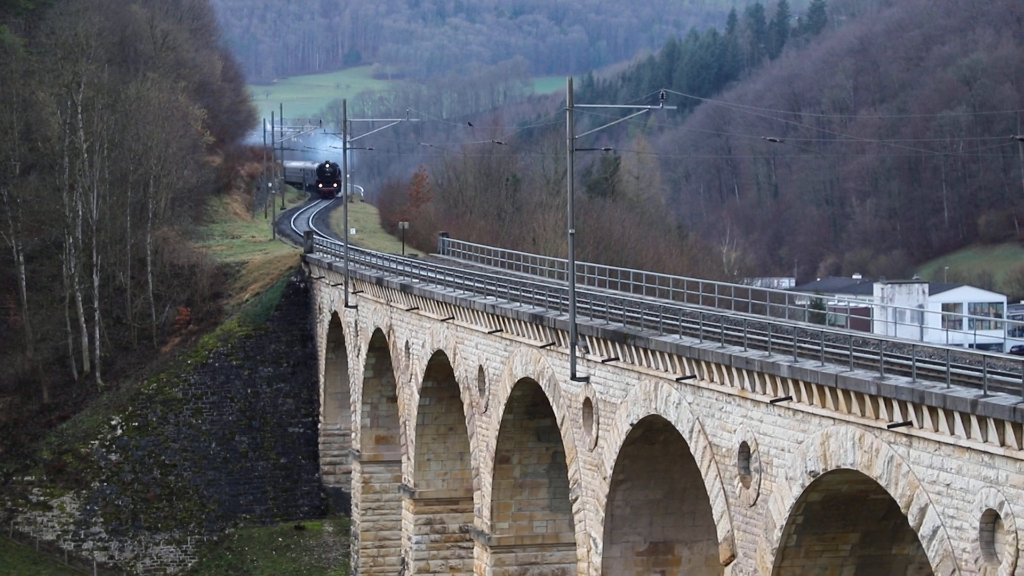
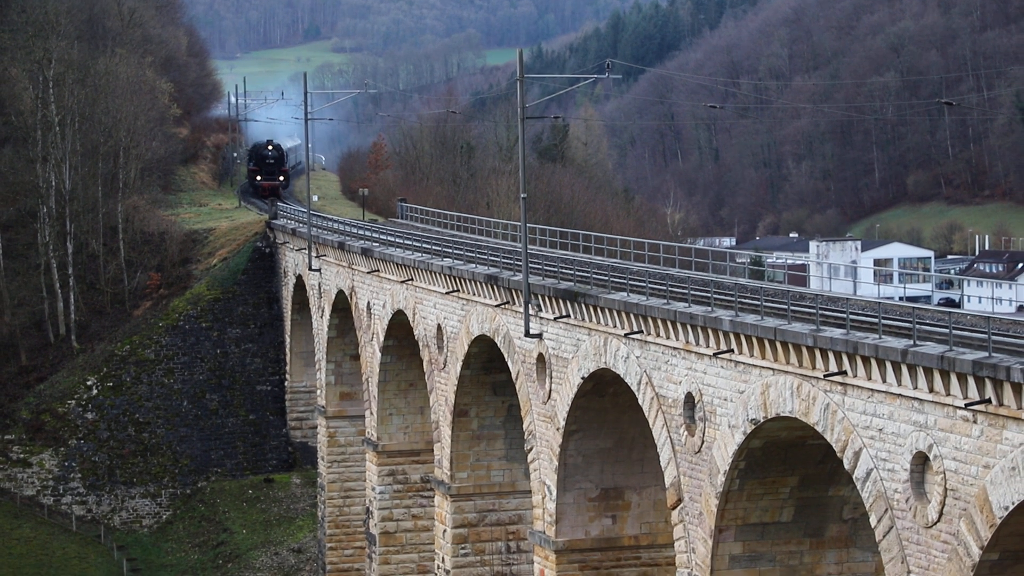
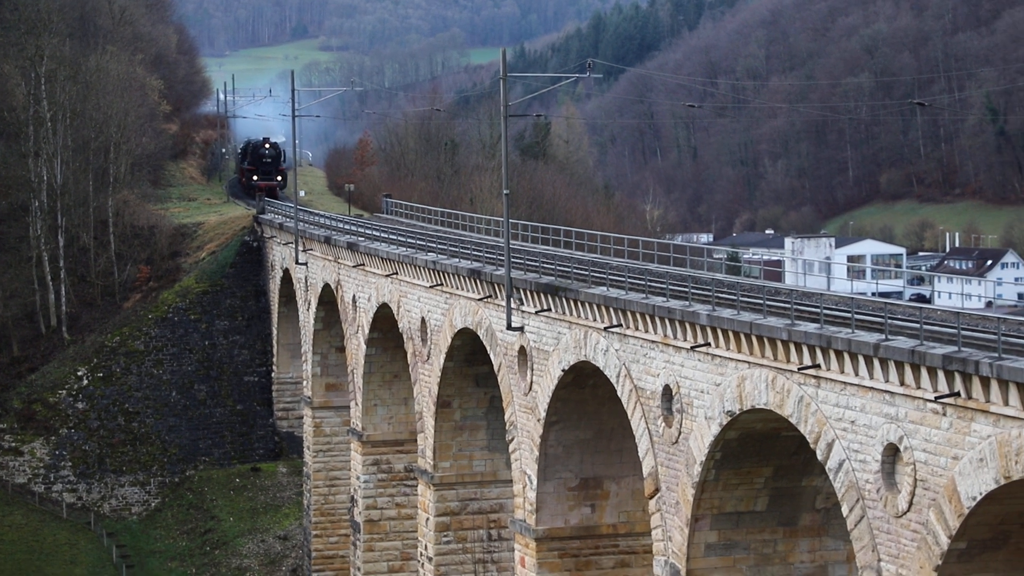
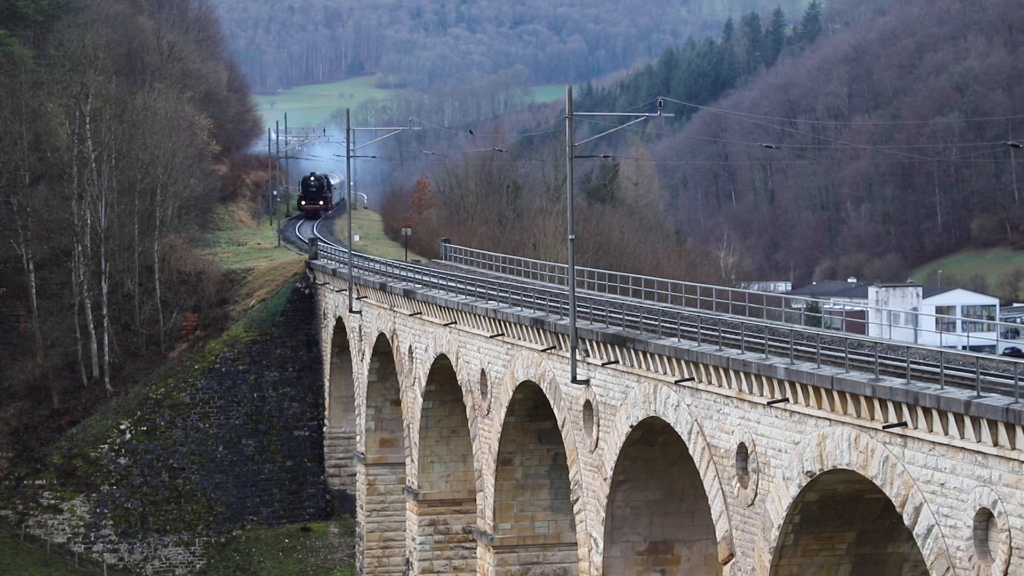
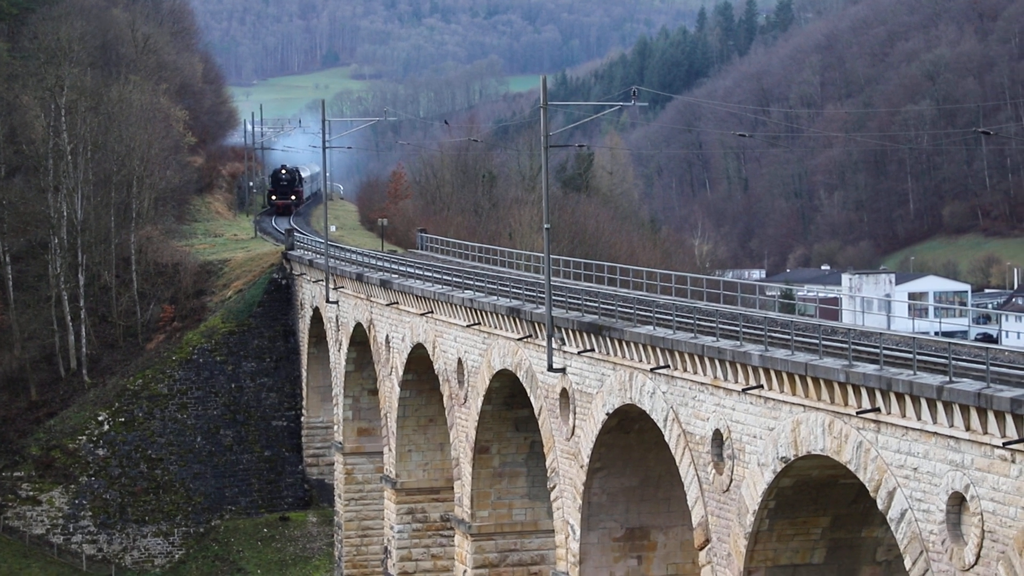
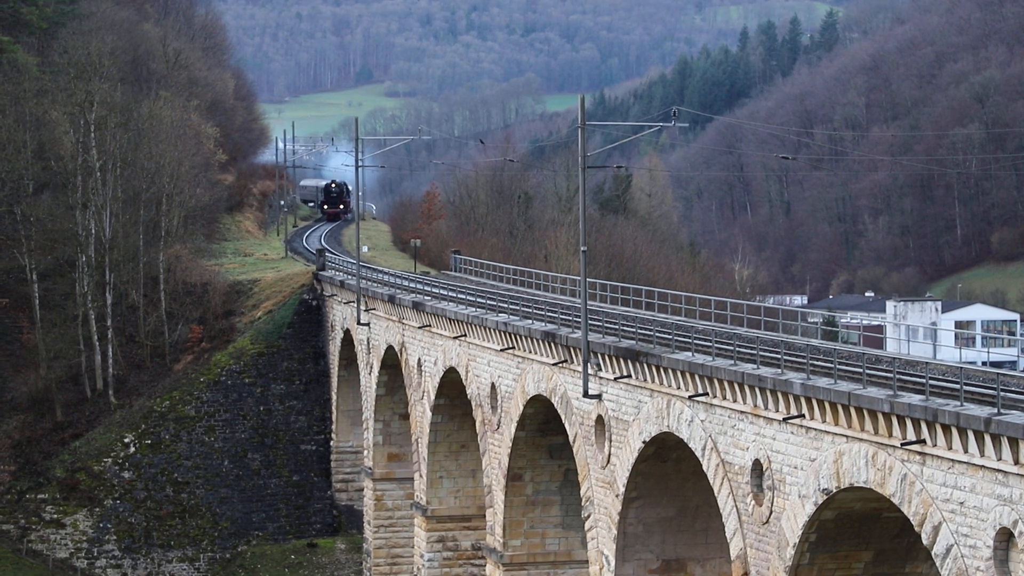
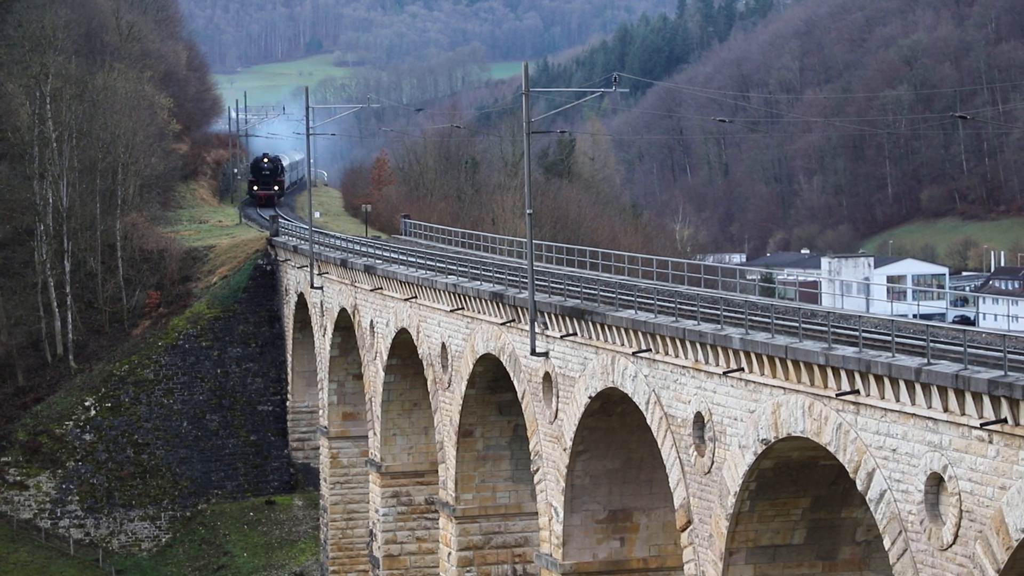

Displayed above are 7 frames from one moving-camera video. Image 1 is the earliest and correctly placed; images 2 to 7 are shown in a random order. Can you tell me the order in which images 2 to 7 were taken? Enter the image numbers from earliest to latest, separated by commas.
6, 4, 5, 7, 2, 3
